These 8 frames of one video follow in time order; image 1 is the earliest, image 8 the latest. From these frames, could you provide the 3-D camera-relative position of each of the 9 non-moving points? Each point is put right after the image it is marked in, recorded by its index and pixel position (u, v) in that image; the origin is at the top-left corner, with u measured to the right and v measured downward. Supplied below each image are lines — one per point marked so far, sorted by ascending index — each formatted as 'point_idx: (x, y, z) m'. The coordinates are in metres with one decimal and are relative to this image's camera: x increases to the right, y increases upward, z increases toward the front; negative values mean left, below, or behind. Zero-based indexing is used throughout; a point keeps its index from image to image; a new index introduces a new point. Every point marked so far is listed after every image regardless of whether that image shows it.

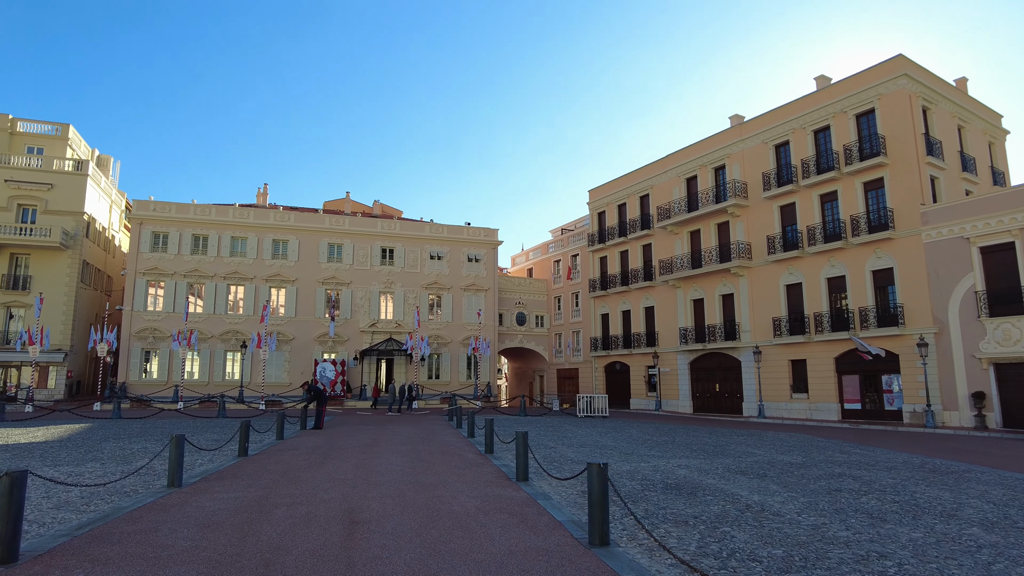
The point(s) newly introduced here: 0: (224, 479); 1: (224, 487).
0: (-4.6, -3.0, +10.4) m
1: (-4.3, -2.9, +9.7) m
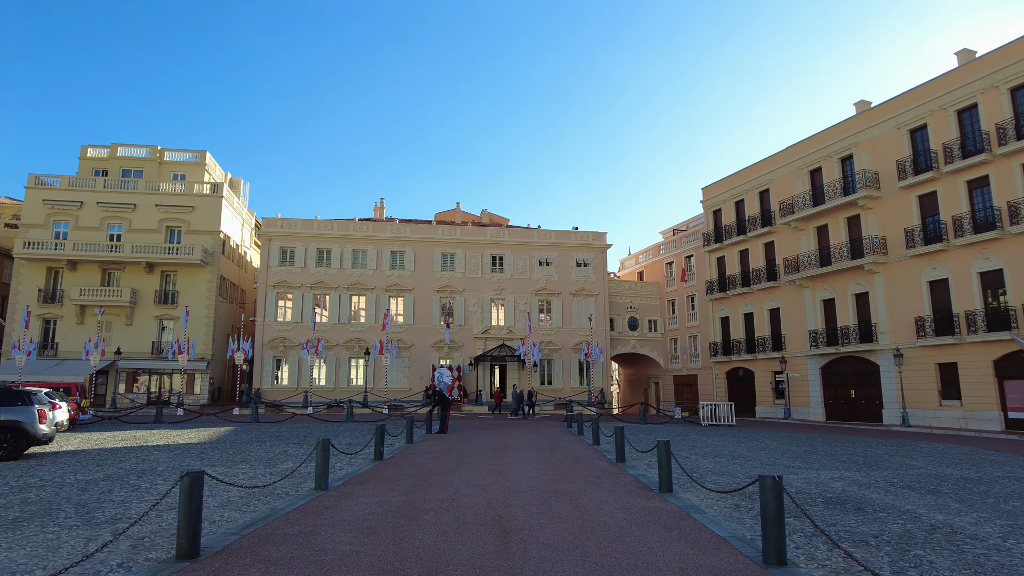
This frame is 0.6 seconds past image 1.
0: (-2.3, -3.1, +10.6) m
1: (-2.2, -3.0, +9.8) m
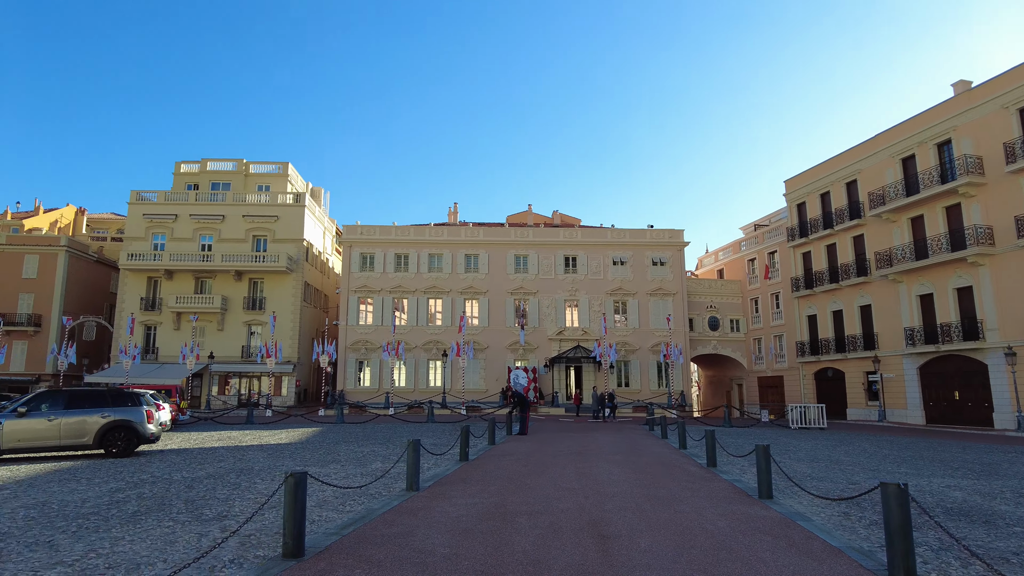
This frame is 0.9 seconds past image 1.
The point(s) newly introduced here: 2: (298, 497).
0: (-0.9, -3.2, +10.6) m
1: (-0.8, -3.0, +9.8) m
2: (-1.9, -1.9, +5.8) m
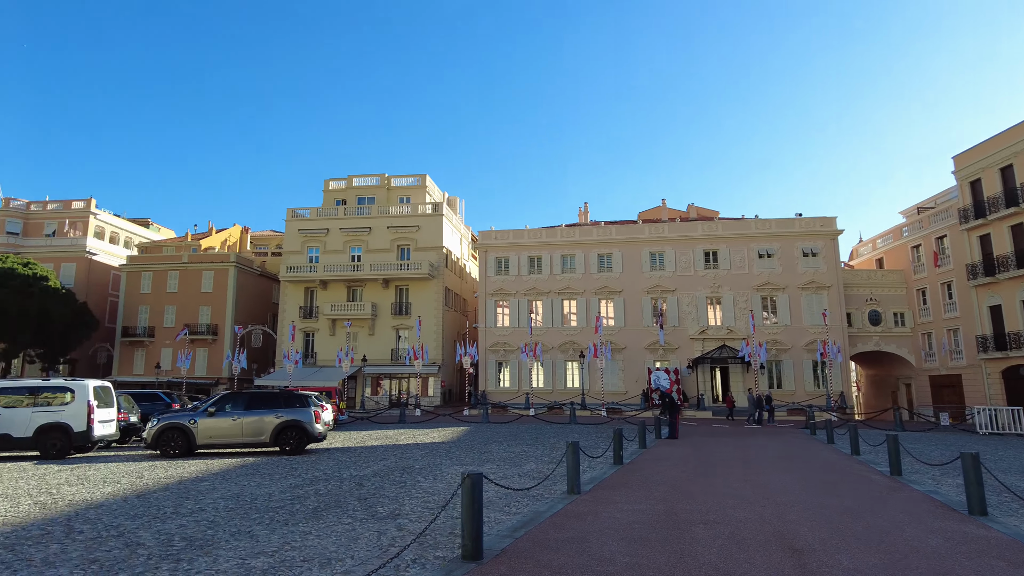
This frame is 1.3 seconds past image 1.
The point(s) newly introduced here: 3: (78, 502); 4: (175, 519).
0: (+1.6, -3.1, +10.2) m
1: (+1.6, -3.0, +9.4) m
2: (-0.3, -1.9, +5.7) m
3: (-5.4, -2.7, +8.3) m
4: (-3.6, -2.5, +7.0) m
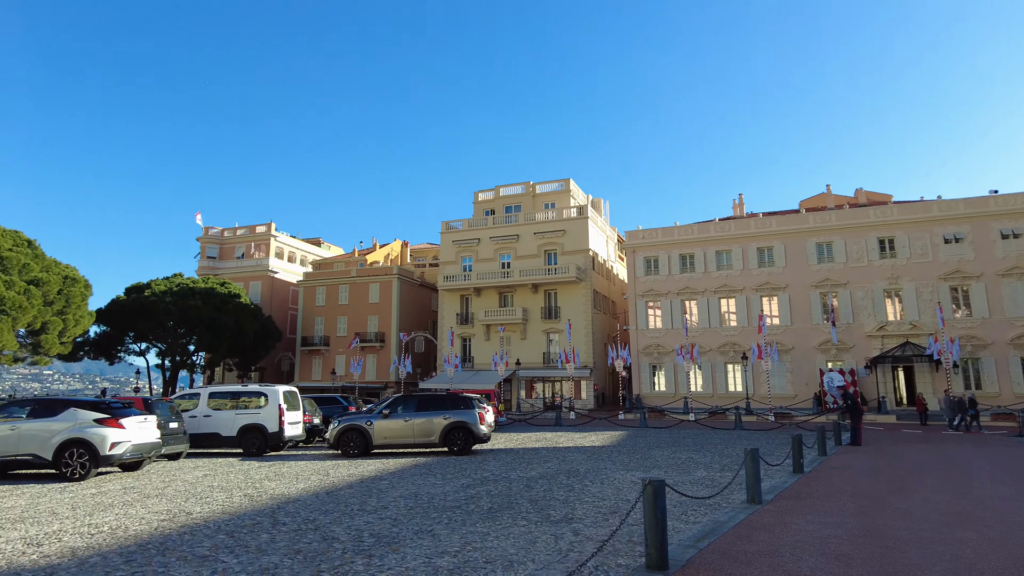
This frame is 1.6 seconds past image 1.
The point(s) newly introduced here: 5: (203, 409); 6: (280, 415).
0: (+4.1, -3.0, +9.3) m
1: (+3.9, -2.9, +8.6) m
2: (+1.2, -1.8, +5.4) m
3: (-3.2, -2.9, +9.0) m
4: (-1.7, -2.6, +7.4) m
5: (-7.1, -2.8, +15.2) m
6: (-5.3, -2.9, +15.1) m
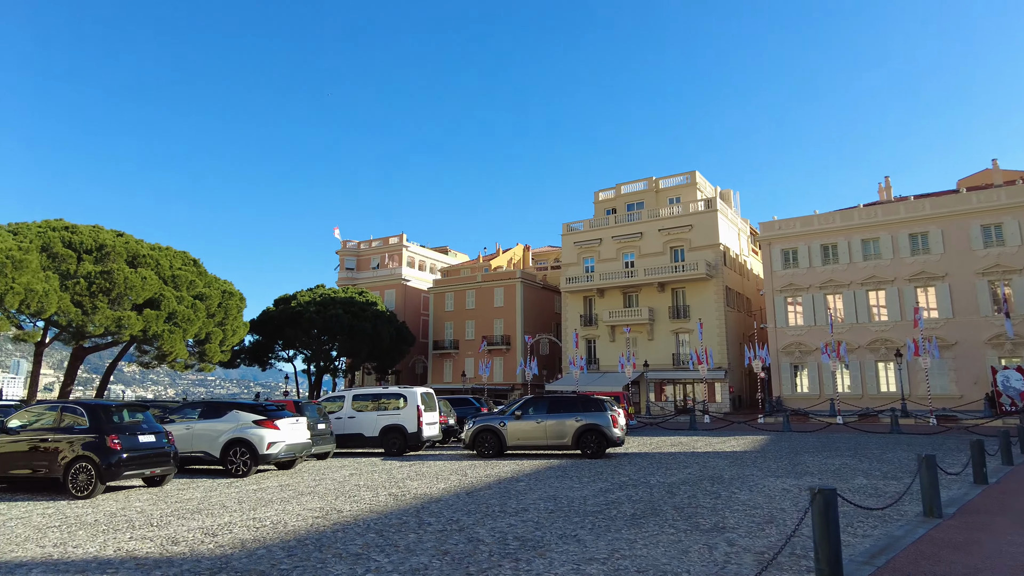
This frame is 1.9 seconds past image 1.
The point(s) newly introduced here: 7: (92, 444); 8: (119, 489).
0: (+6.0, -2.8, +8.2) m
1: (+5.6, -2.7, +7.5) m
2: (+2.4, -1.7, +4.9) m
3: (-1.3, -2.9, +9.2) m
4: (-0.1, -2.6, +7.4) m
5: (-4.0, -3.0, +16.0) m
6: (-2.2, -3.1, +15.6) m
7: (-5.8, -2.2, +9.0) m
8: (-5.9, -3.0, +9.8) m
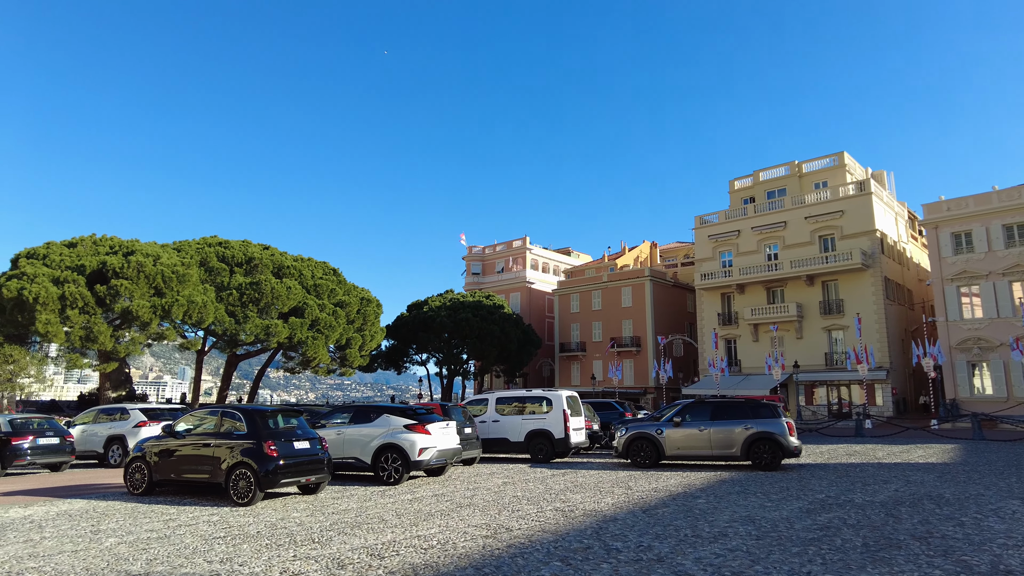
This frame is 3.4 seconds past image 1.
0: (+7.9, -2.5, +5.9) m
1: (+7.5, -2.4, +5.3) m
2: (+3.8, -1.5, +3.3) m
3: (+1.0, -2.8, +8.2) m
4: (+1.8, -2.4, +6.2) m
5: (-0.5, -3.0, +15.3) m
6: (+1.2, -3.0, +14.7) m
7: (-3.5, -2.2, +8.8) m
8: (-3.4, -3.1, +9.6) m
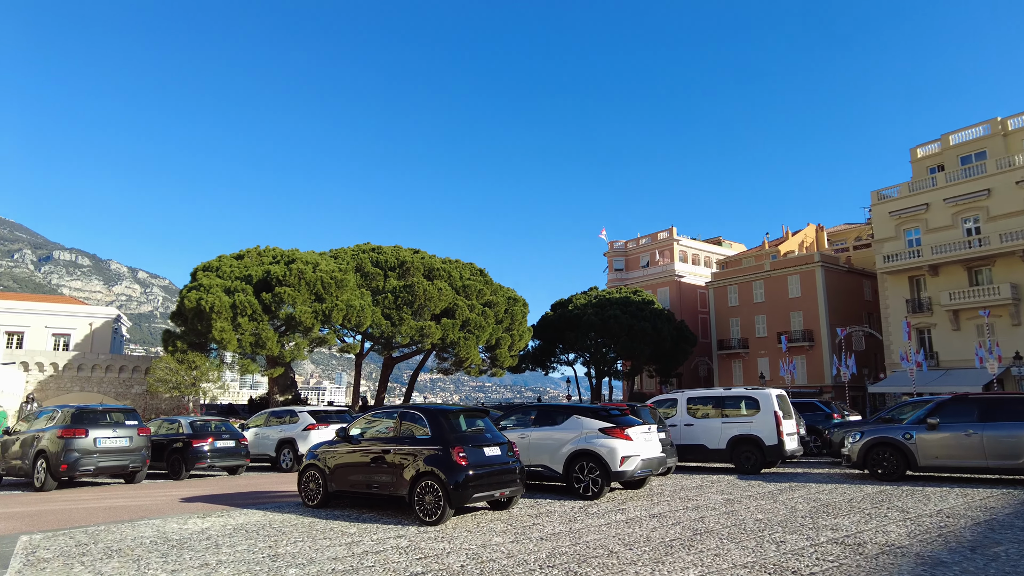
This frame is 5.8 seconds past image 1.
0: (+9.8, -1.7, +2.3) m
1: (+9.2, -1.6, +1.8) m
2: (+5.1, -0.9, +0.6) m
3: (+3.5, -2.4, +5.9) m
4: (+3.8, -2.0, +3.8) m
5: (+3.5, -2.6, +13.2) m
6: (+4.9, -2.5, +12.2) m
7: (-0.8, -1.9, +7.4) m
8: (-0.6, -2.8, +8.2) m
